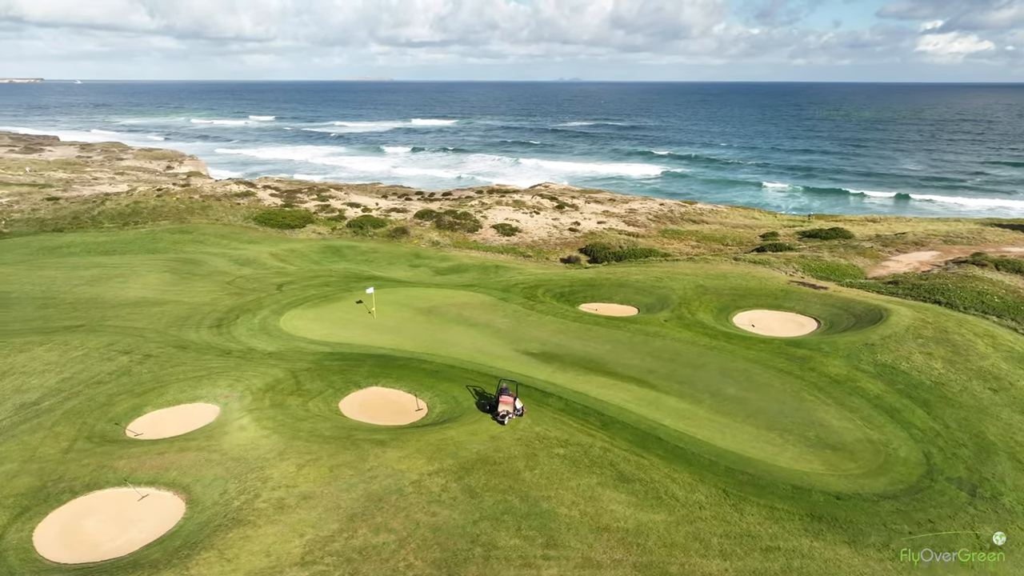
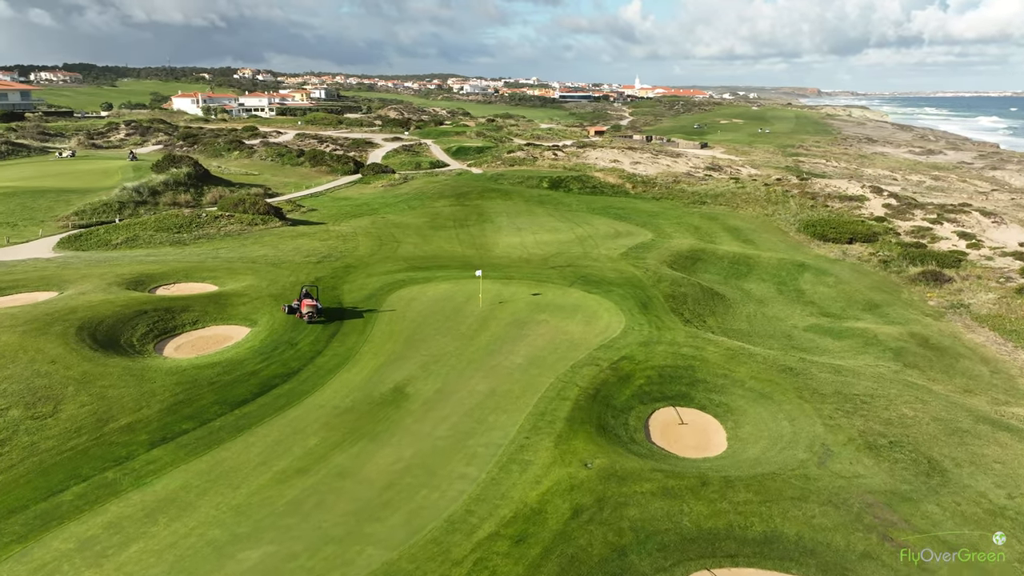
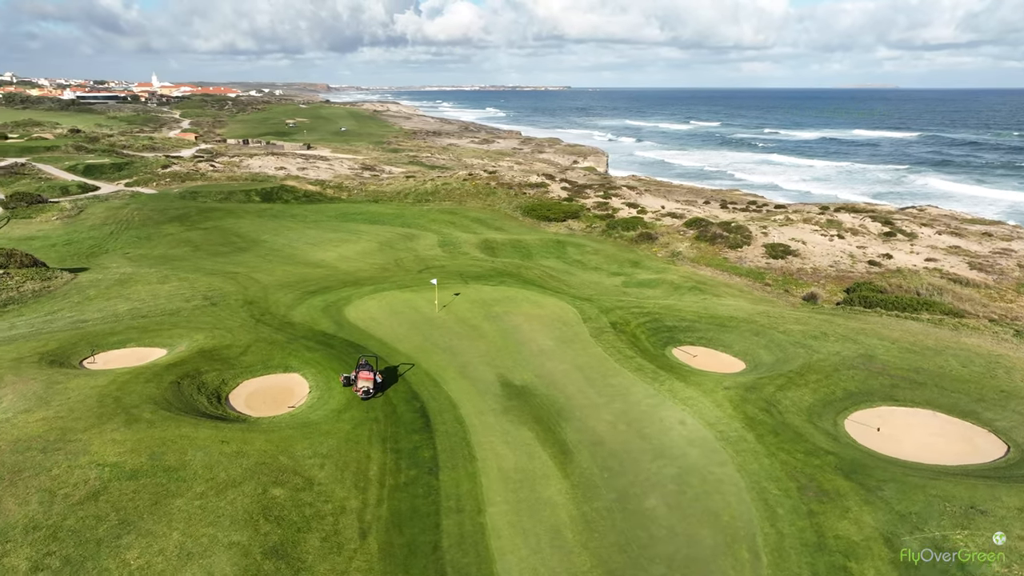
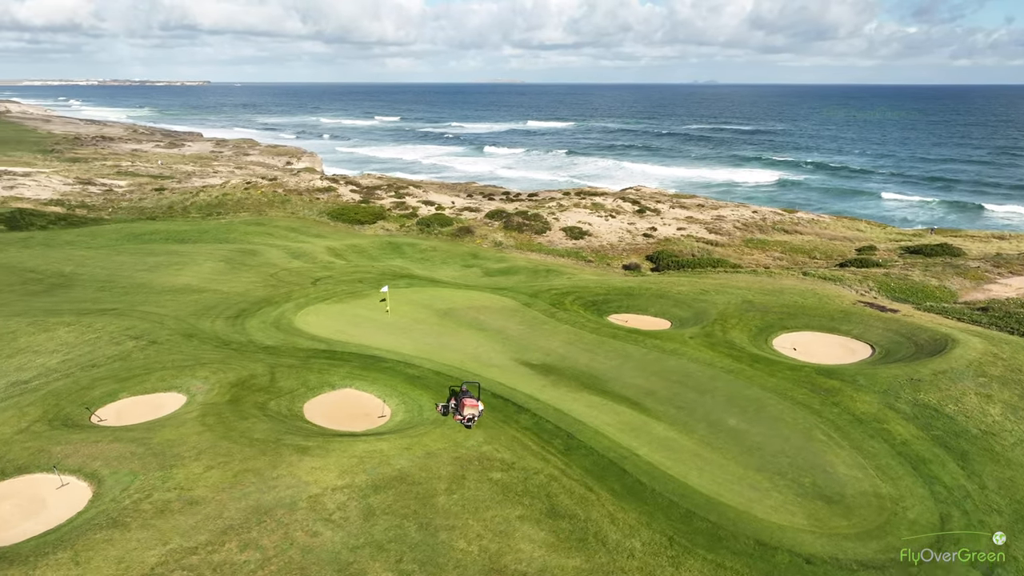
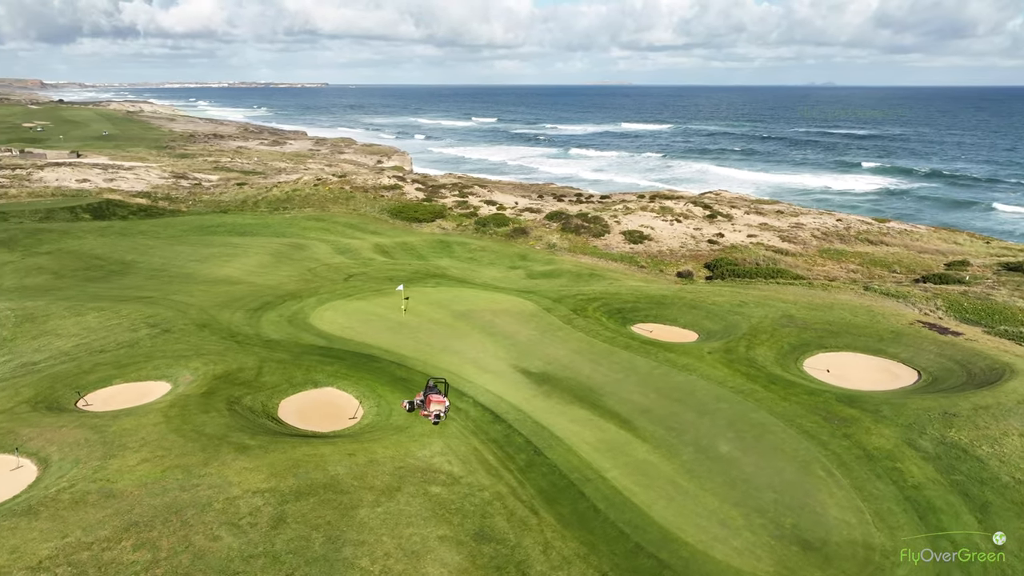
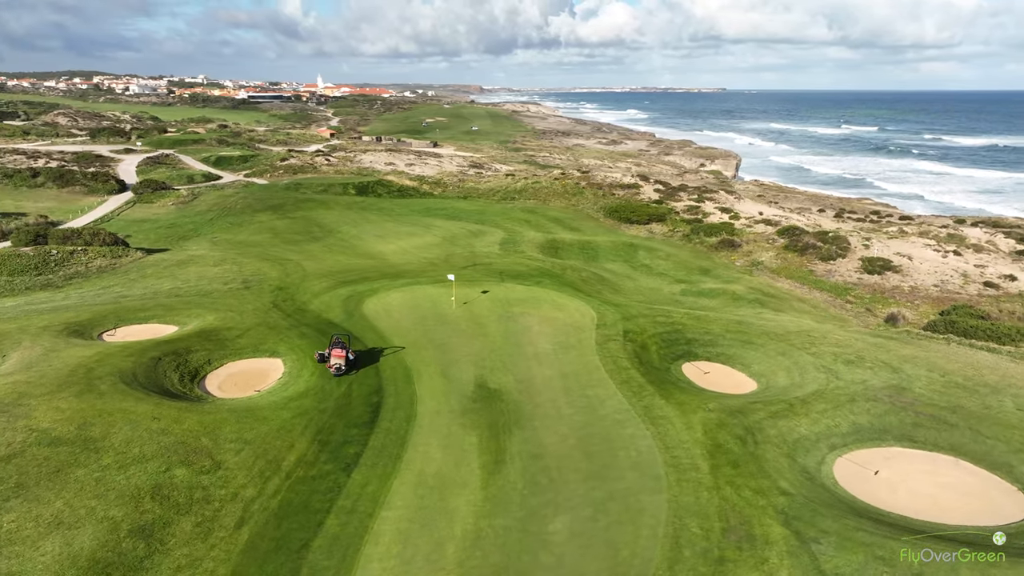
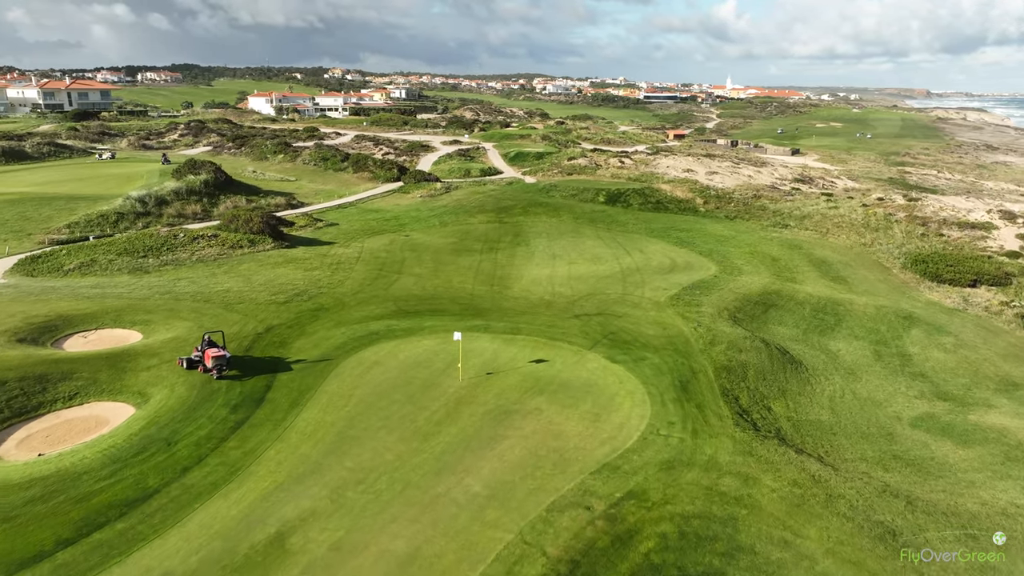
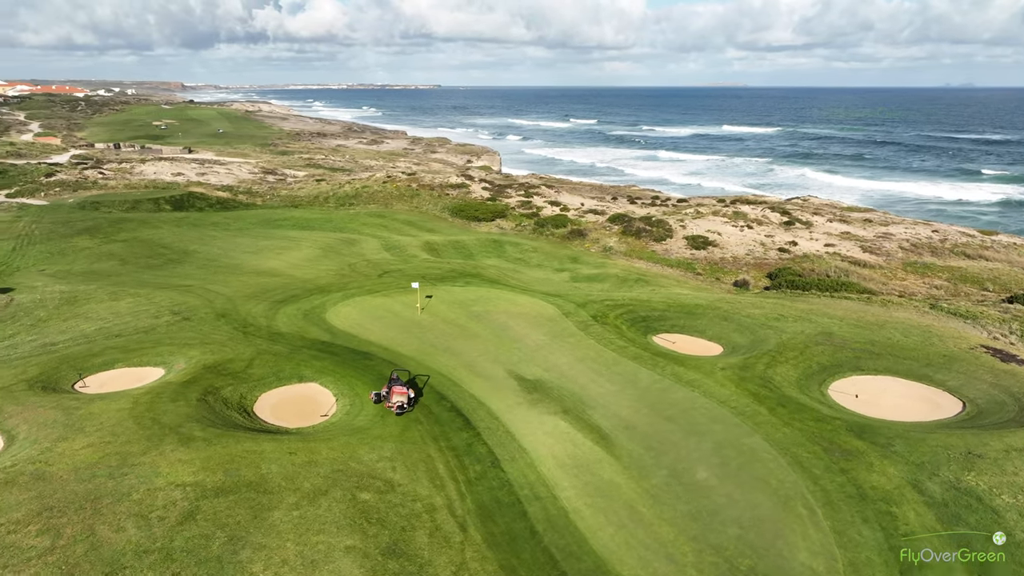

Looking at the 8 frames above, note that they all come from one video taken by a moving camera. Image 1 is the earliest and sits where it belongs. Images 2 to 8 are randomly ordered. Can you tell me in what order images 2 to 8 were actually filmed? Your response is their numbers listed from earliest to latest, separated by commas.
4, 5, 8, 3, 6, 2, 7
